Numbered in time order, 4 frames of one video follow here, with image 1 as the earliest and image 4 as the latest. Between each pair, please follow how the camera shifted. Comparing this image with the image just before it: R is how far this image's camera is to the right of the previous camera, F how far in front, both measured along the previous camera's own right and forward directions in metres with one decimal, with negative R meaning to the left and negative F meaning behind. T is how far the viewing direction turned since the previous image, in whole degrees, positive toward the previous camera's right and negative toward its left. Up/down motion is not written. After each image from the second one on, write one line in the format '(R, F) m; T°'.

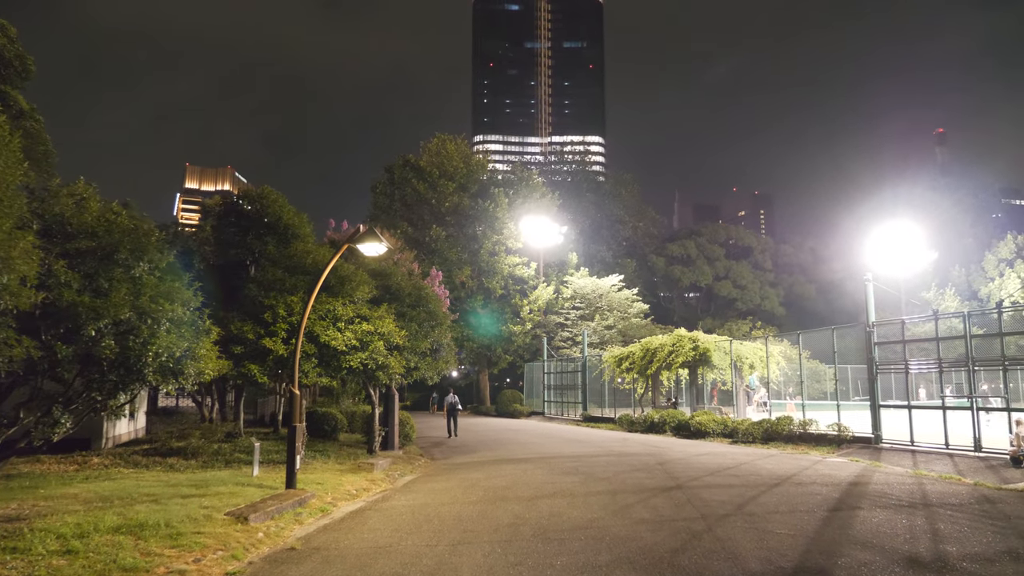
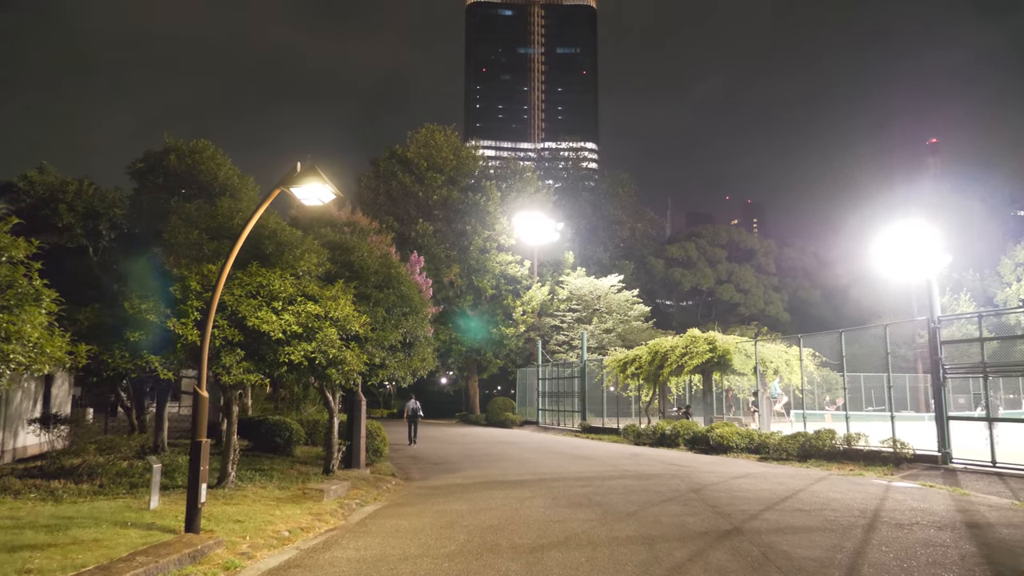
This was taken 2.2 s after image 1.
(-0.1, +3.3) m; +1°
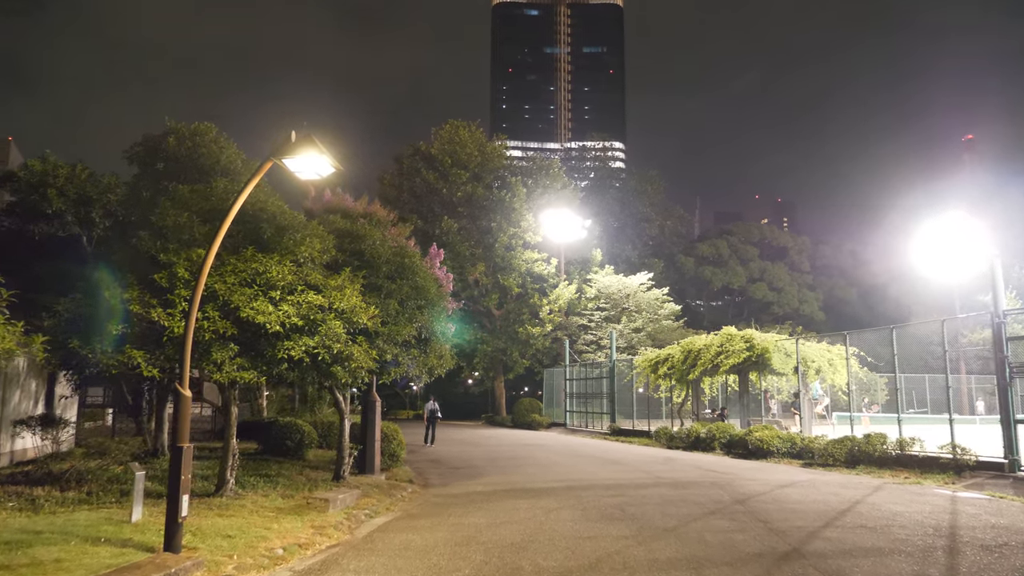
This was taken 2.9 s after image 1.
(0.0, +1.1) m; -2°
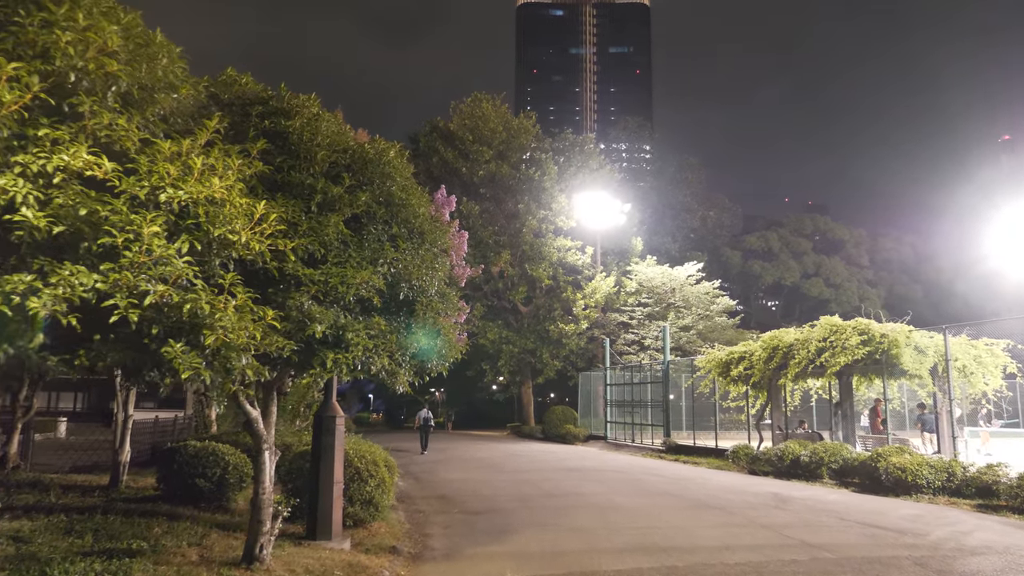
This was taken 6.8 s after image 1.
(-0.3, +5.7) m; -2°
